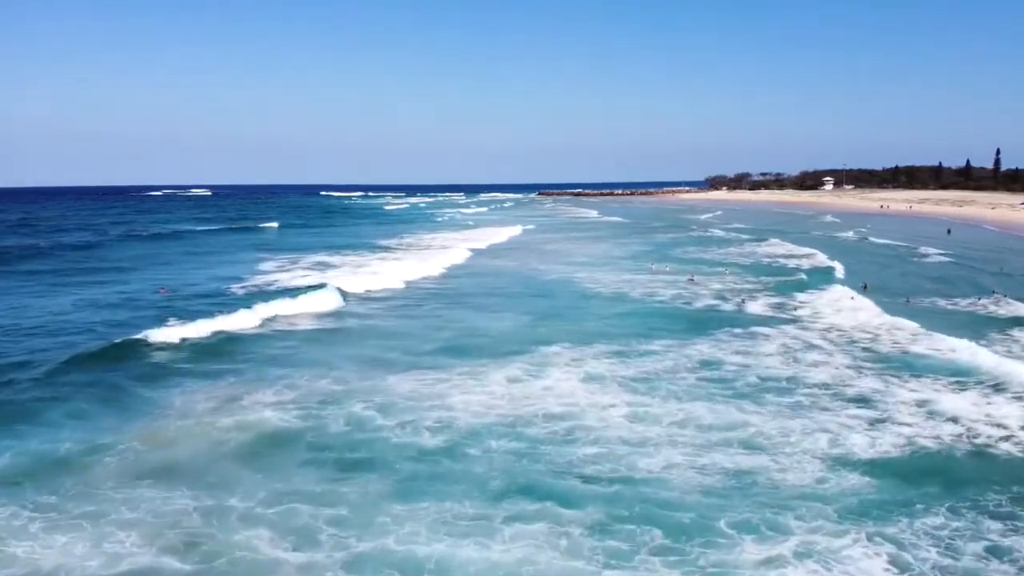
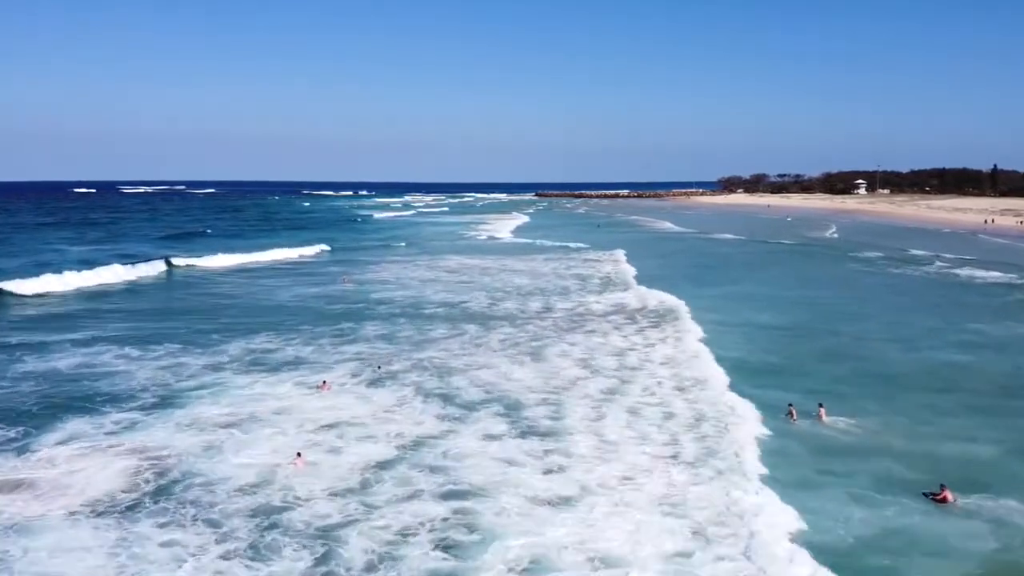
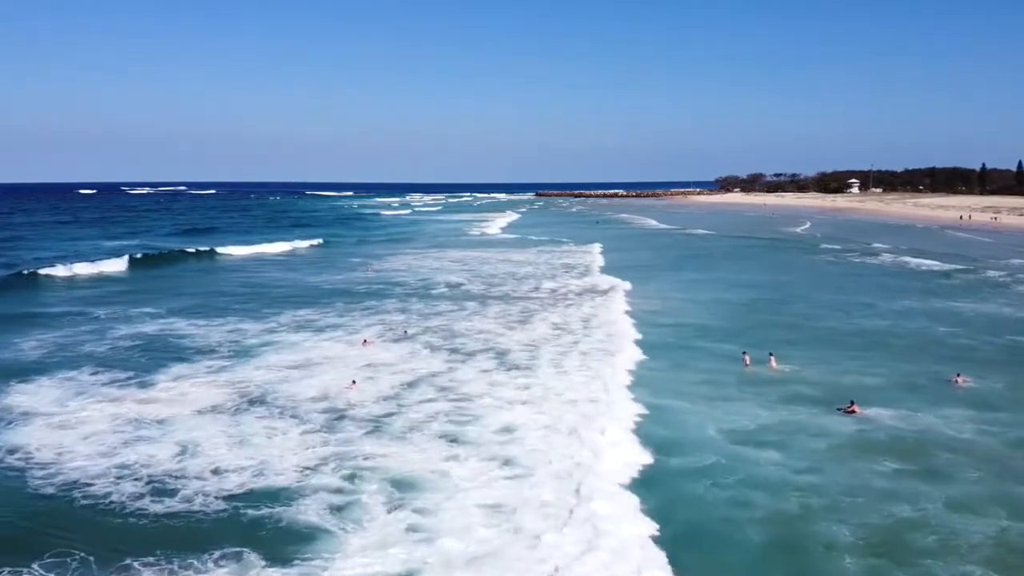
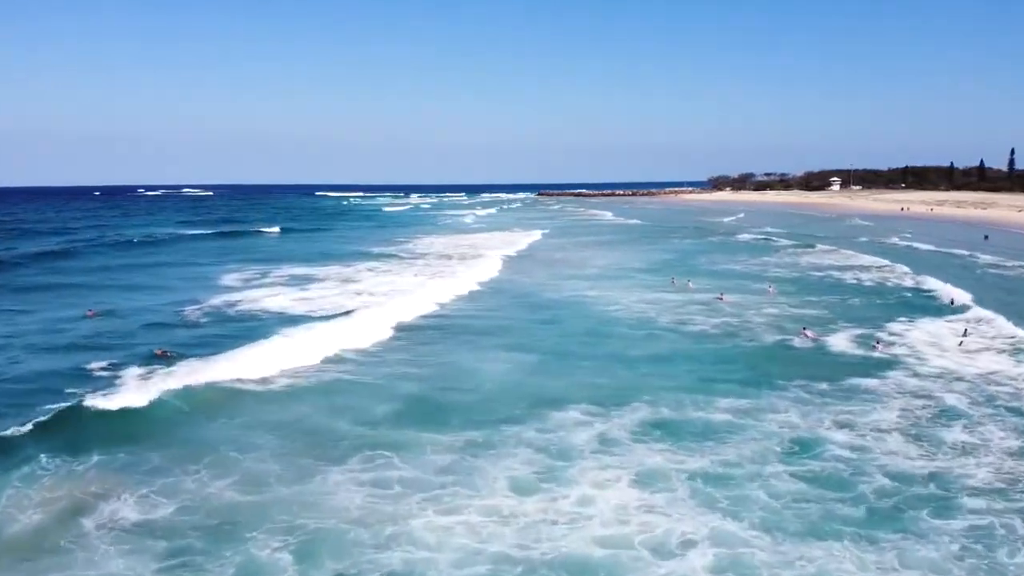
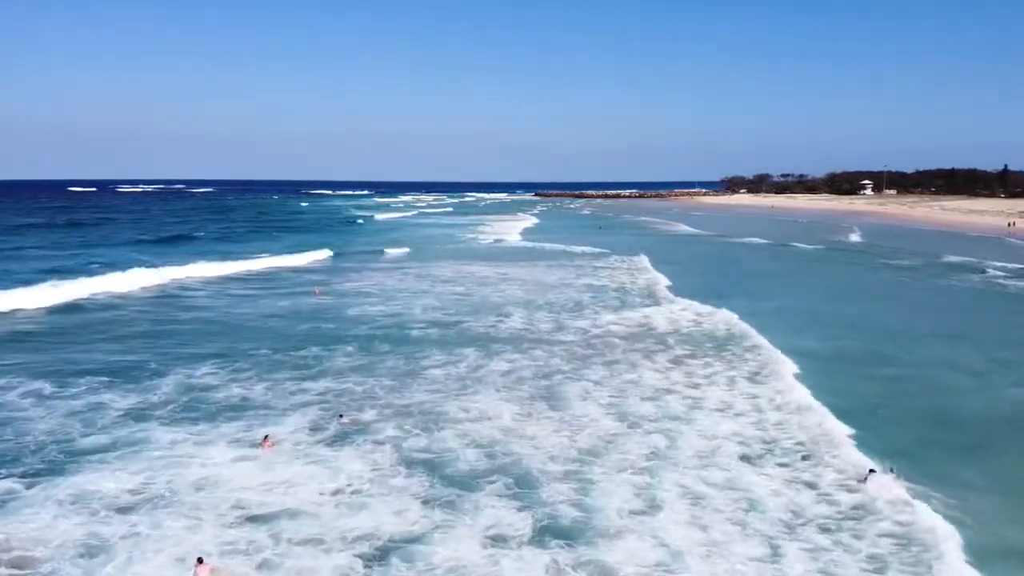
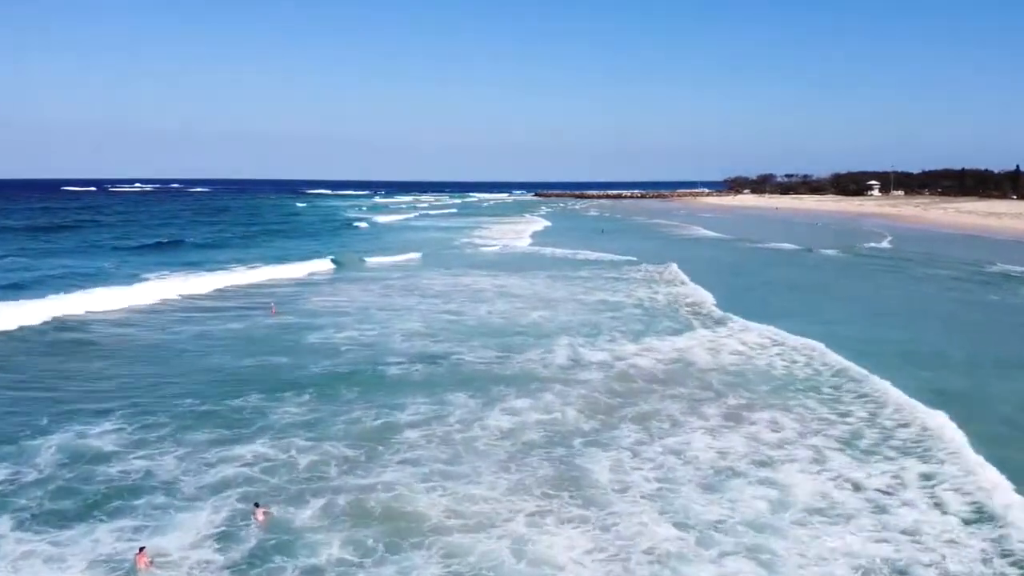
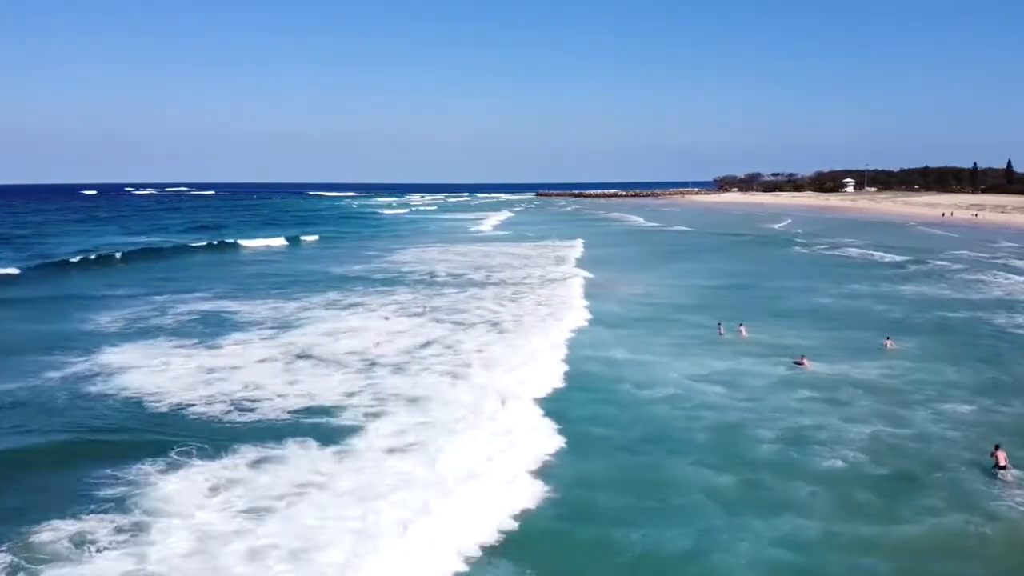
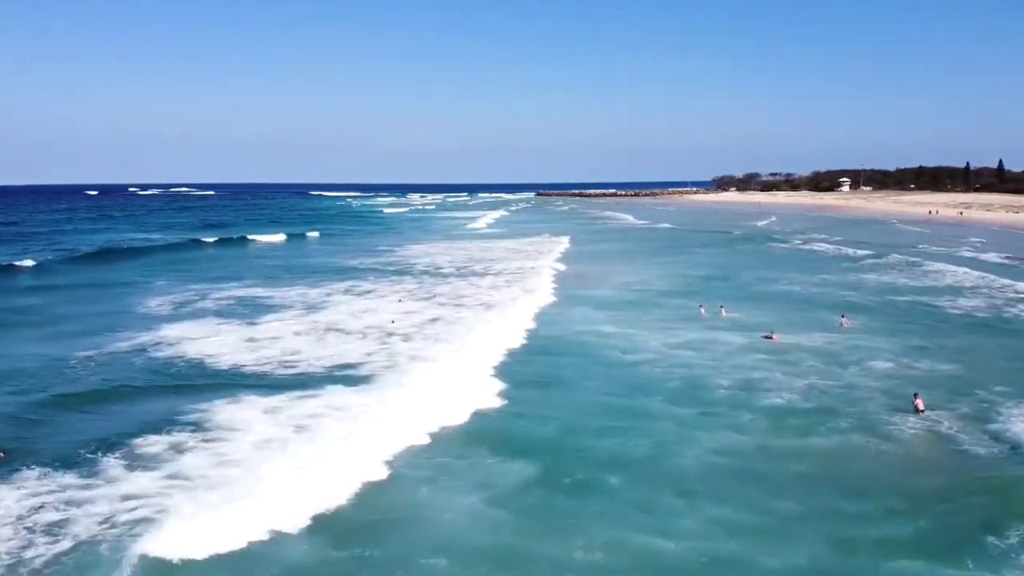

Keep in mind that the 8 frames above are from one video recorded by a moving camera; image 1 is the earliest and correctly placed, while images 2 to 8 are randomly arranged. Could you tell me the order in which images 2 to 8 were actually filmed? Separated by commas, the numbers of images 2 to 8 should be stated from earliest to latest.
4, 8, 7, 3, 2, 5, 6
